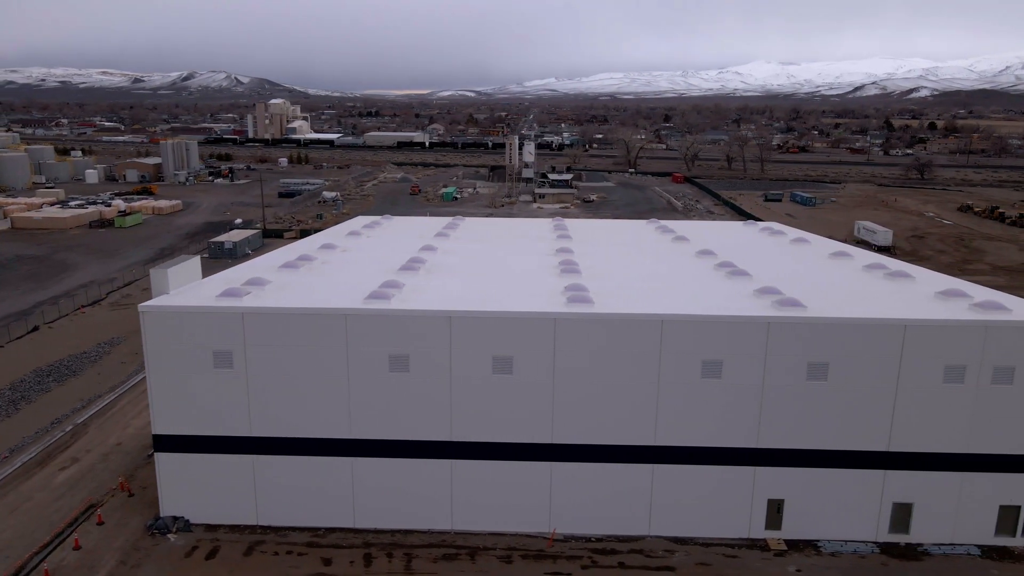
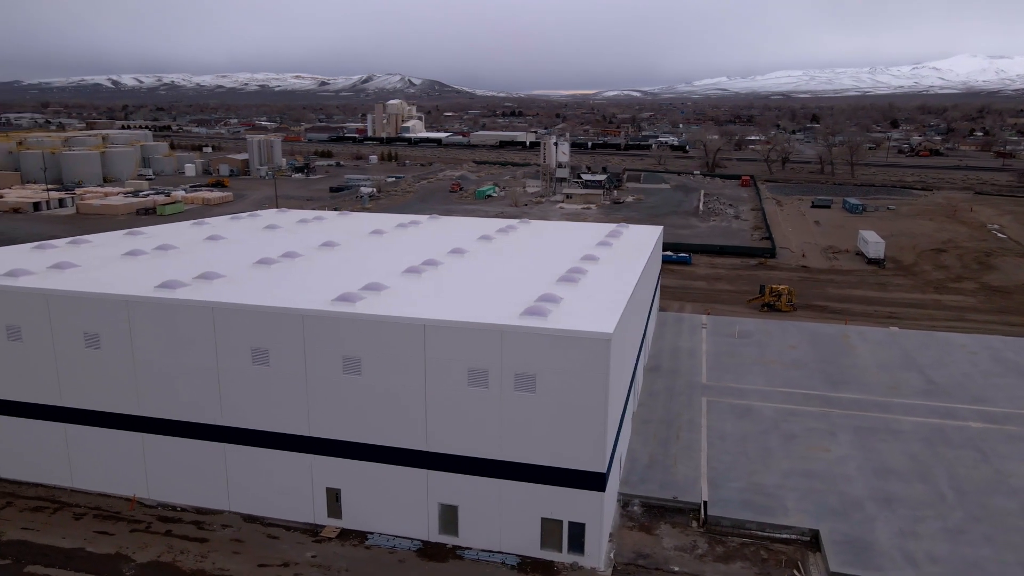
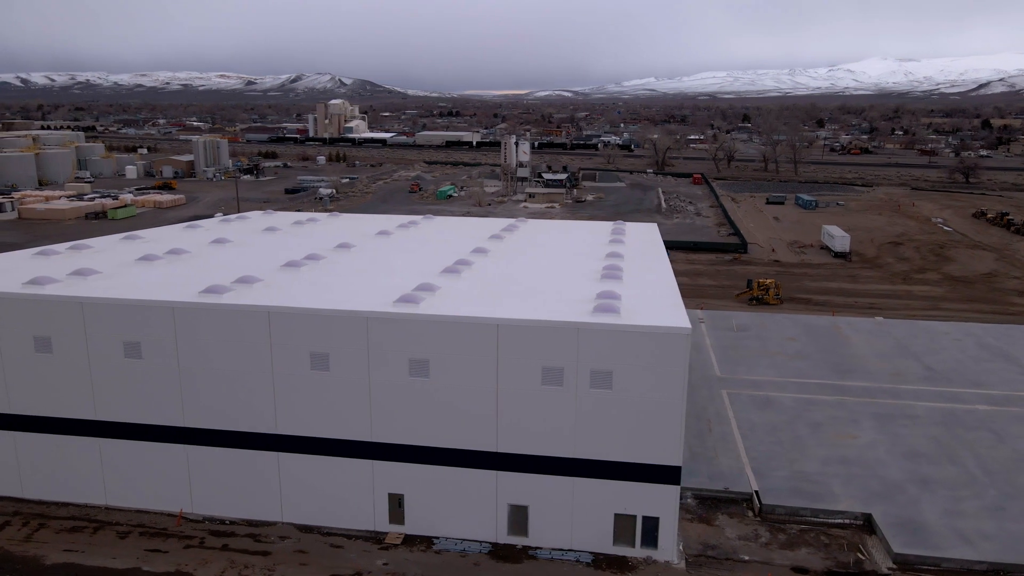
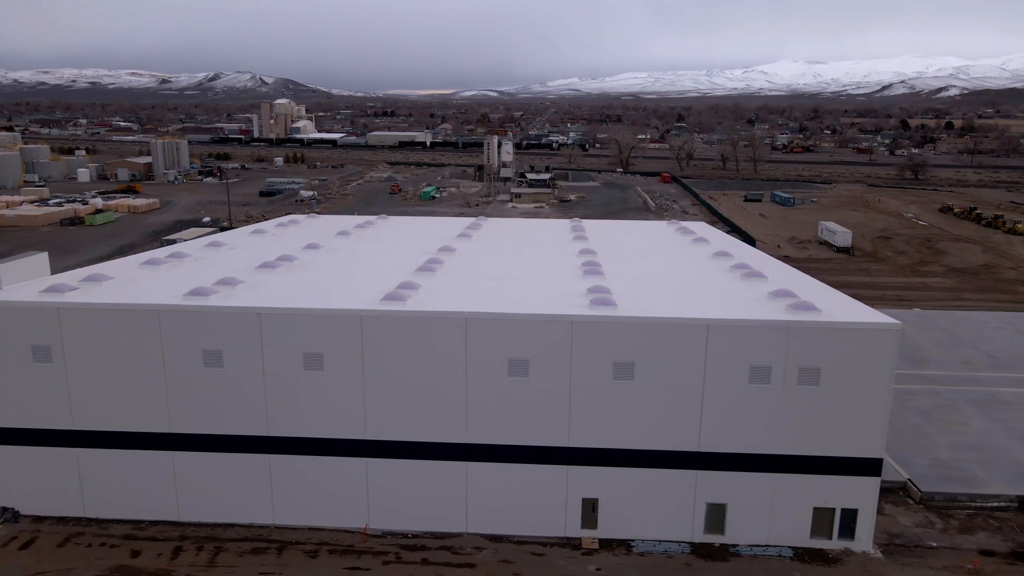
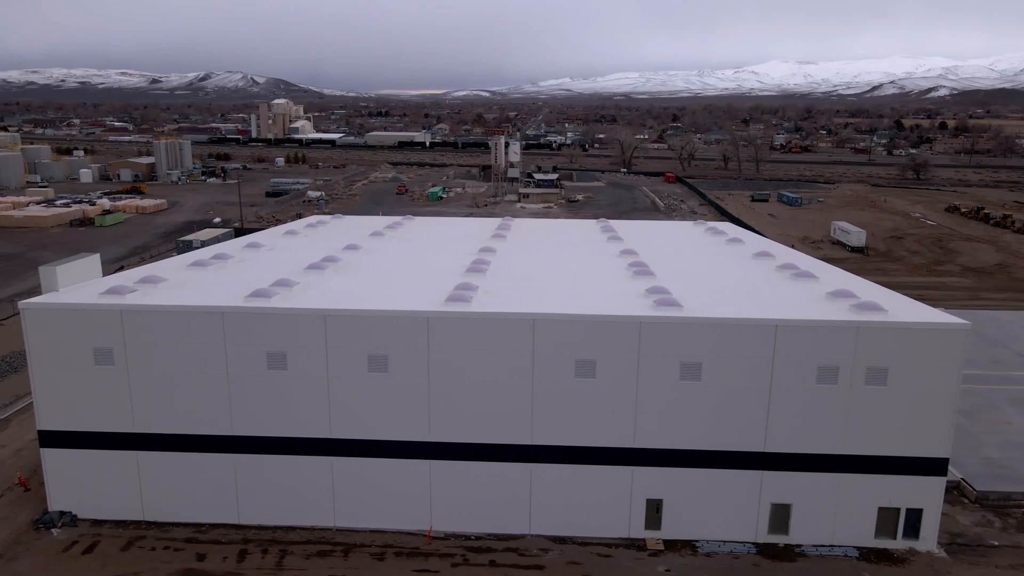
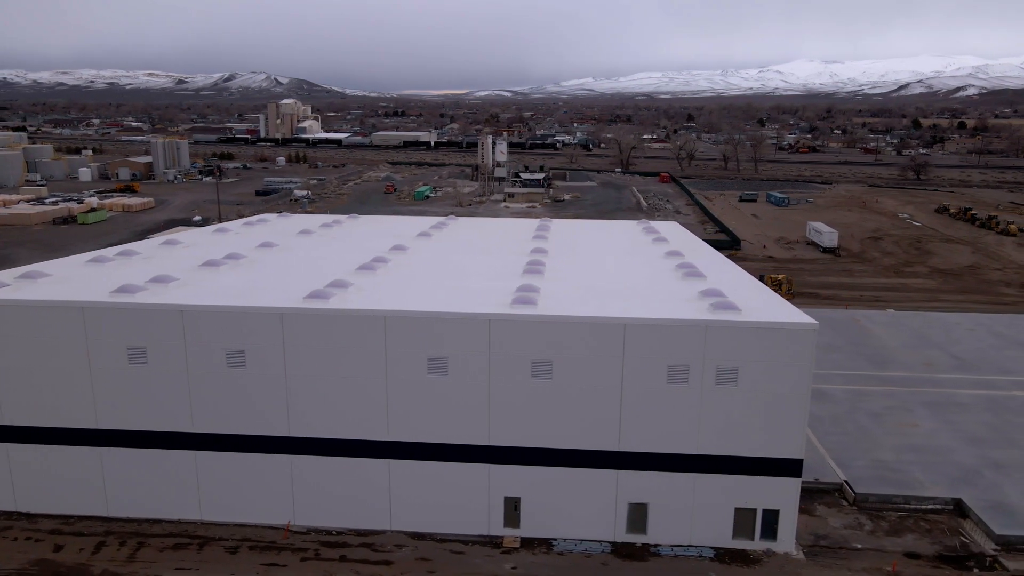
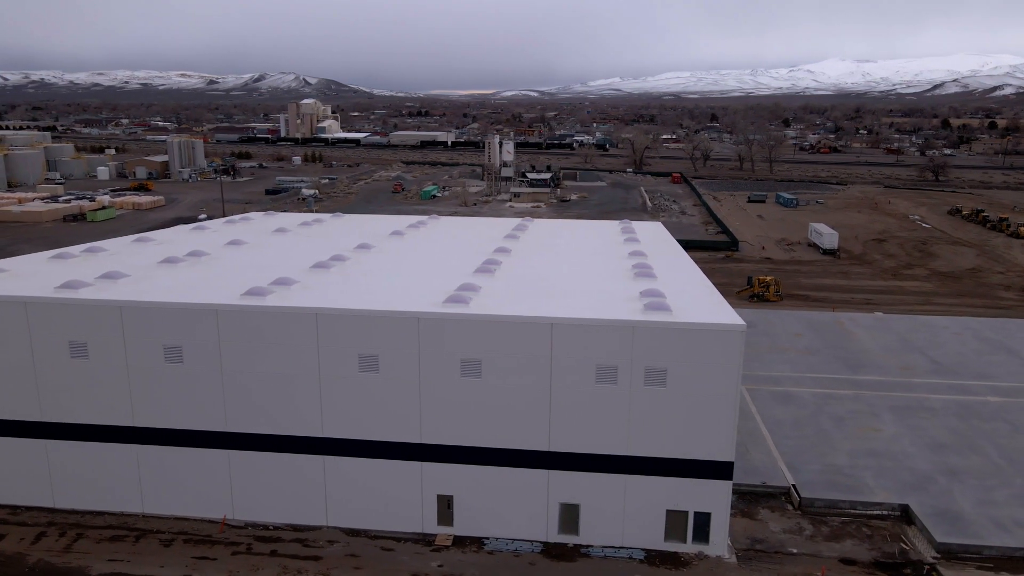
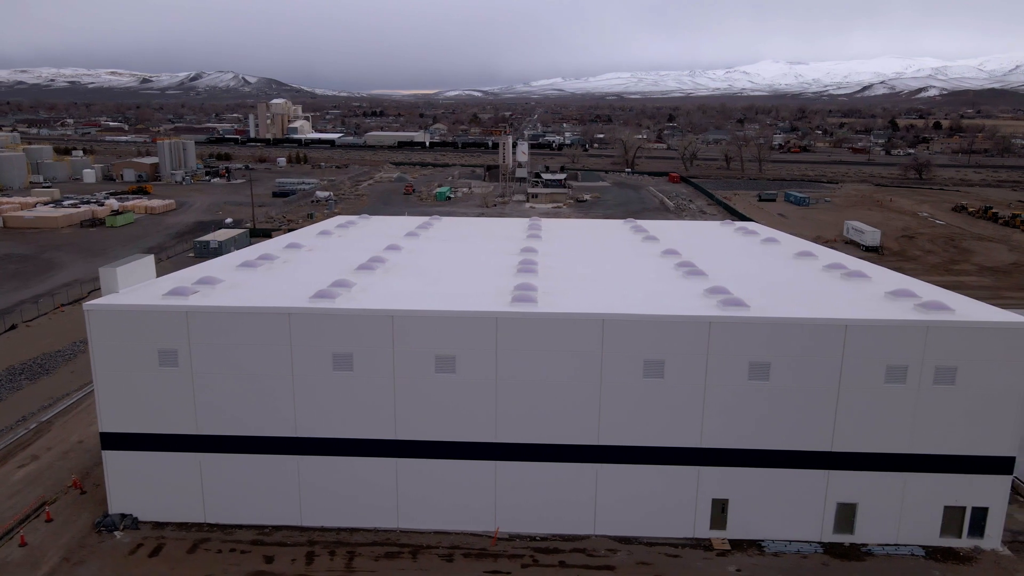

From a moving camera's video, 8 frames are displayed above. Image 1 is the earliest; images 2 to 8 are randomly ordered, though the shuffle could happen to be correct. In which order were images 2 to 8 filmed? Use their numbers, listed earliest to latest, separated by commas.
8, 5, 4, 6, 7, 3, 2
